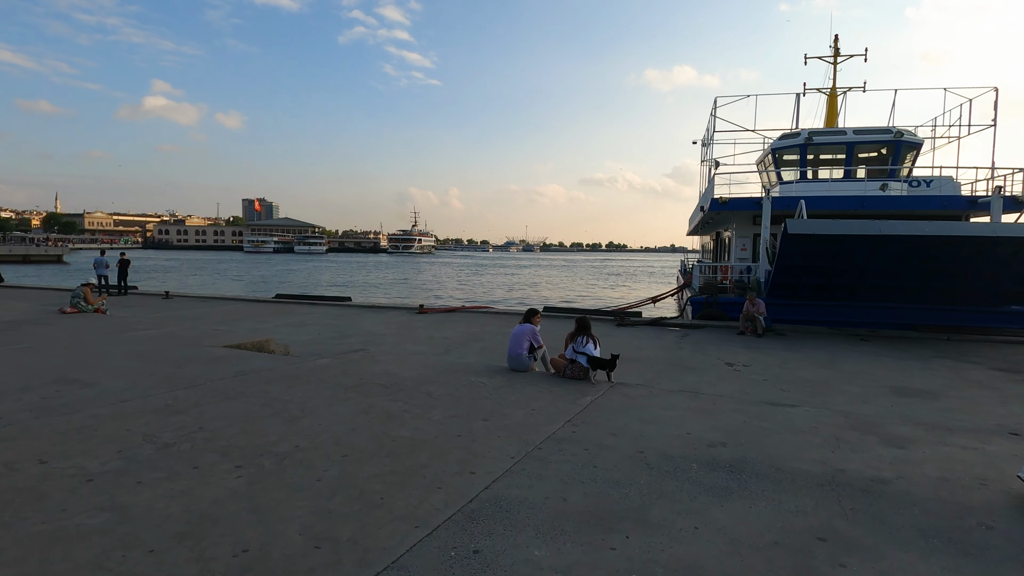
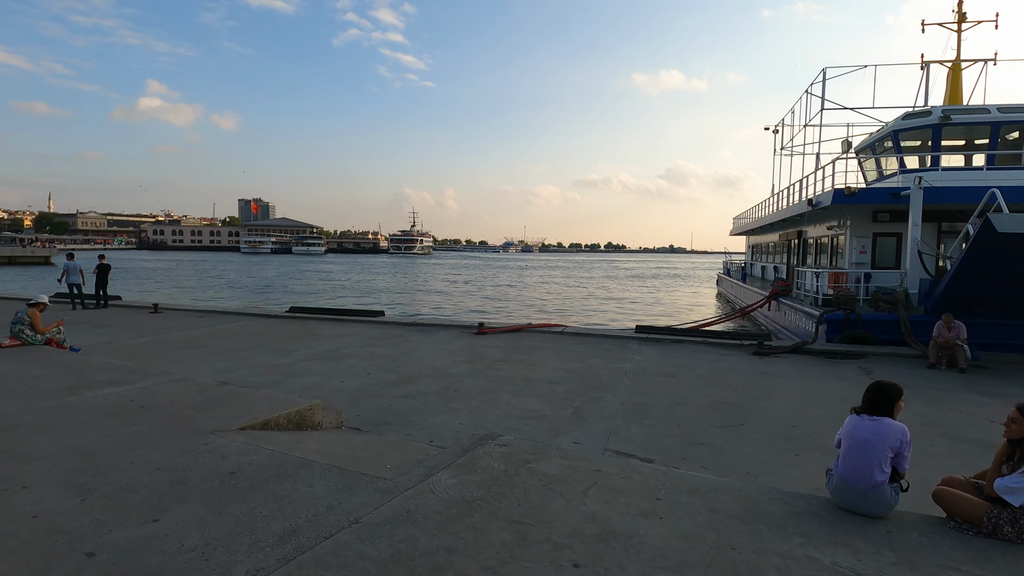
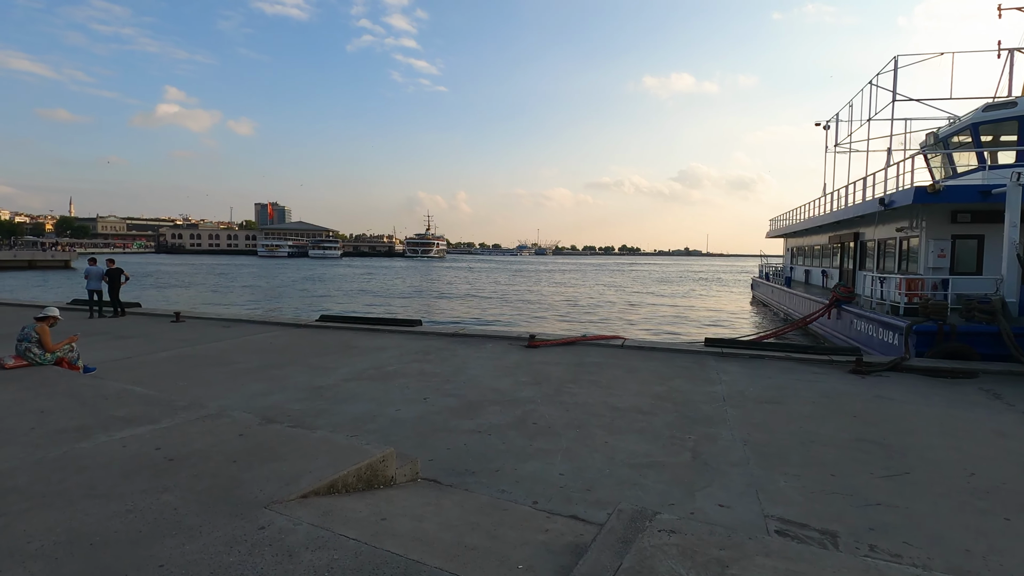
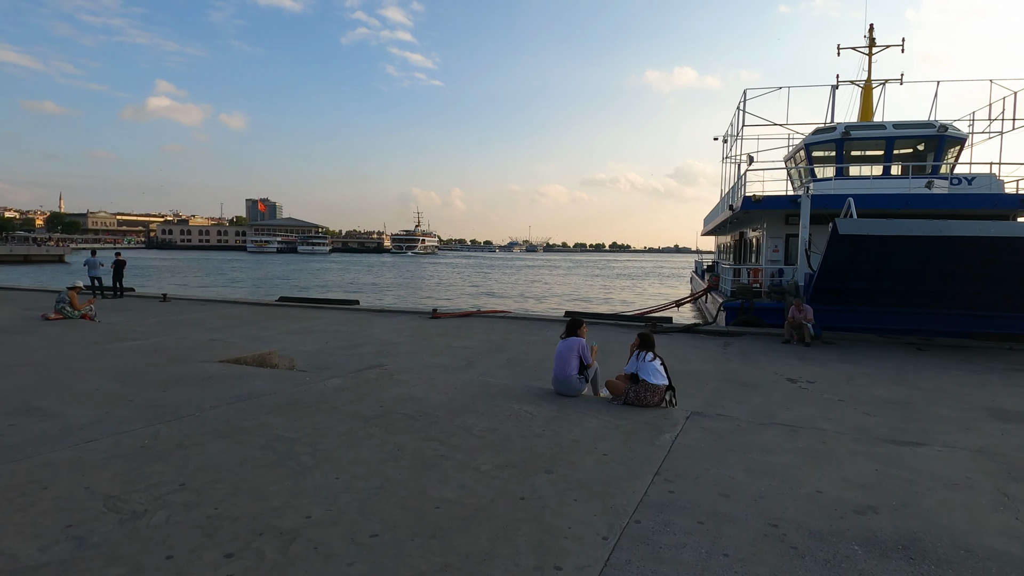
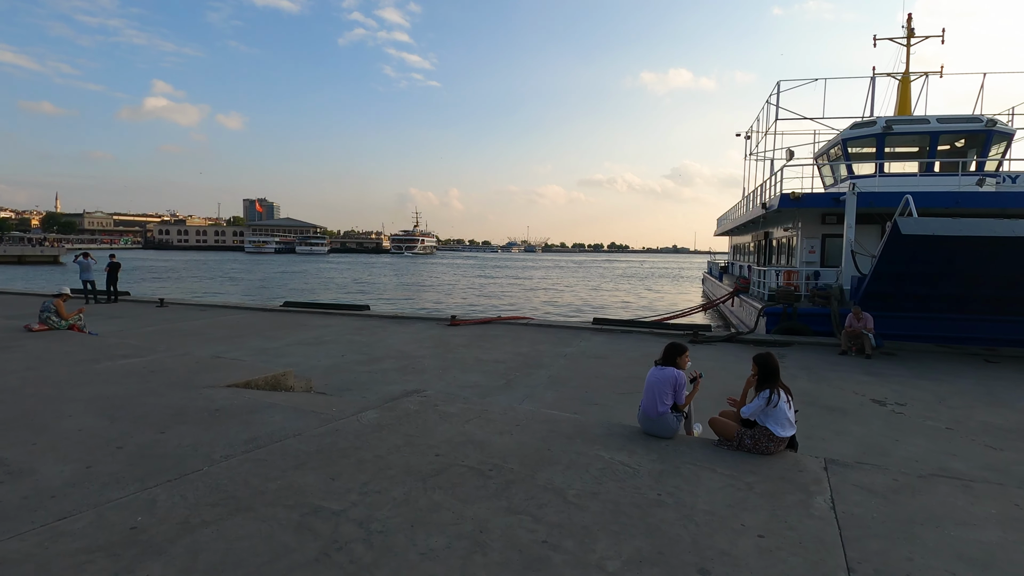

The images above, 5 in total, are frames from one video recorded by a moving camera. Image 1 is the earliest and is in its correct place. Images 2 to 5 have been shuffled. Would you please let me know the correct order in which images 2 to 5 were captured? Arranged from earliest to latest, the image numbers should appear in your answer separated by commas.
4, 5, 2, 3
